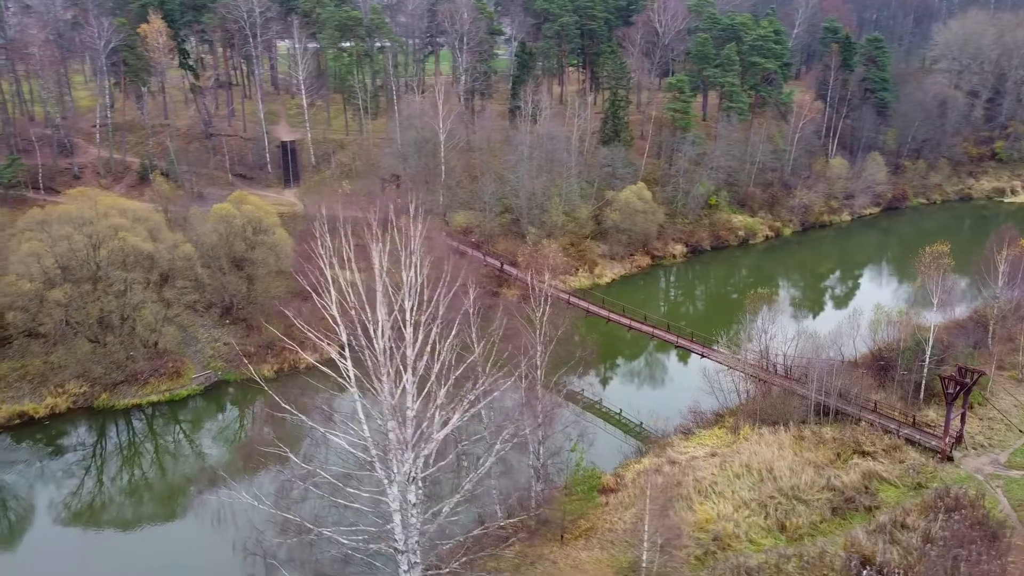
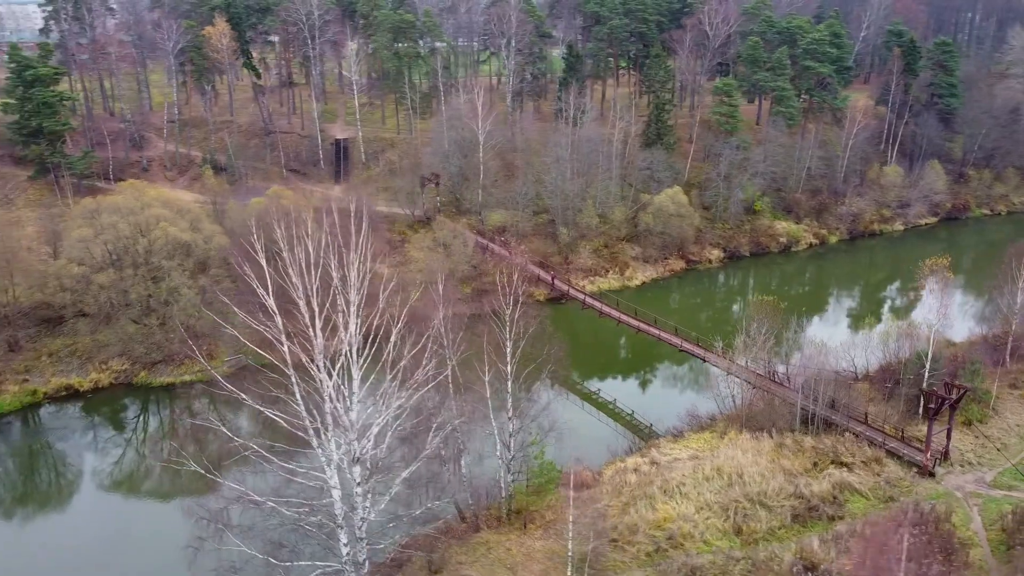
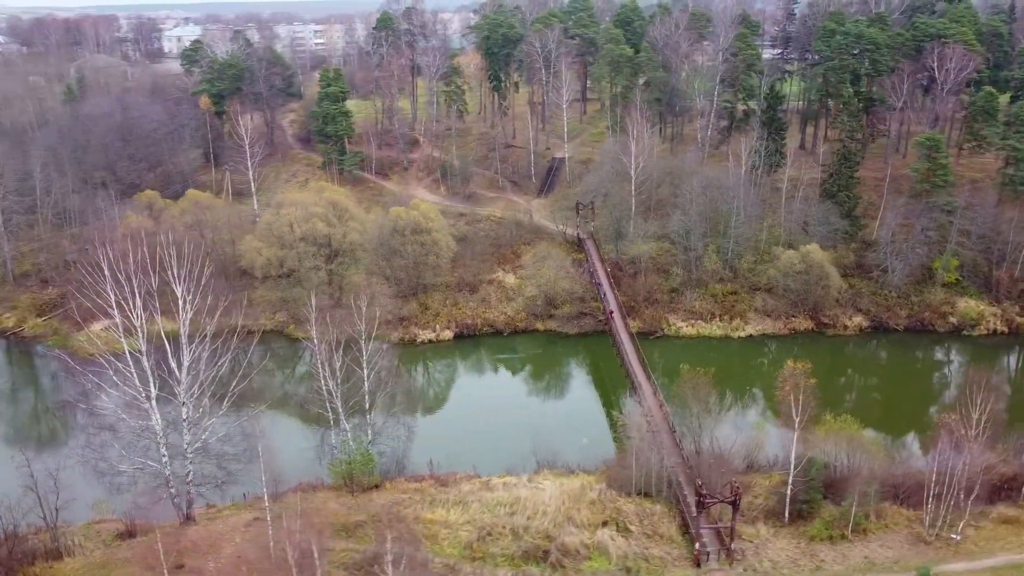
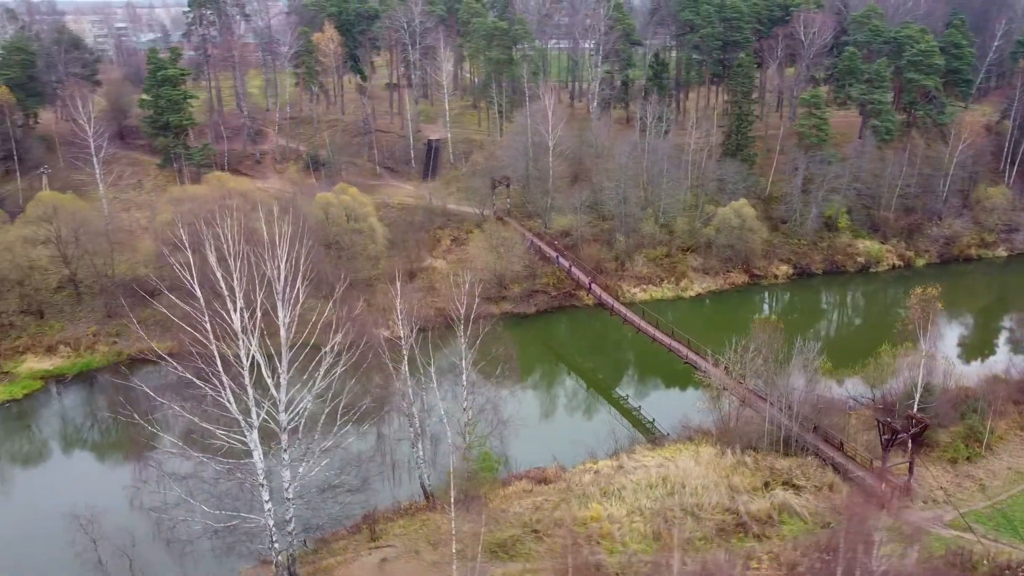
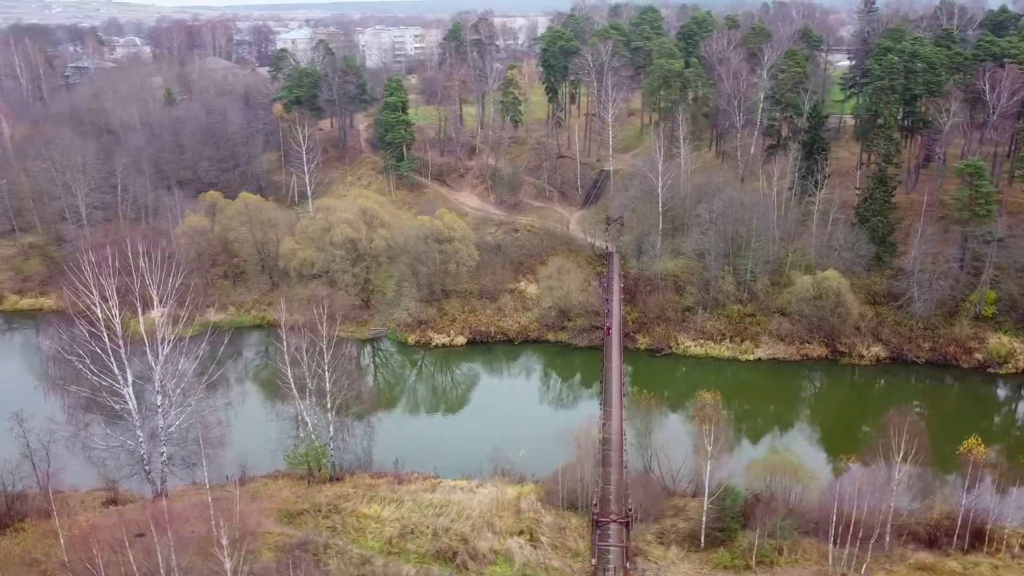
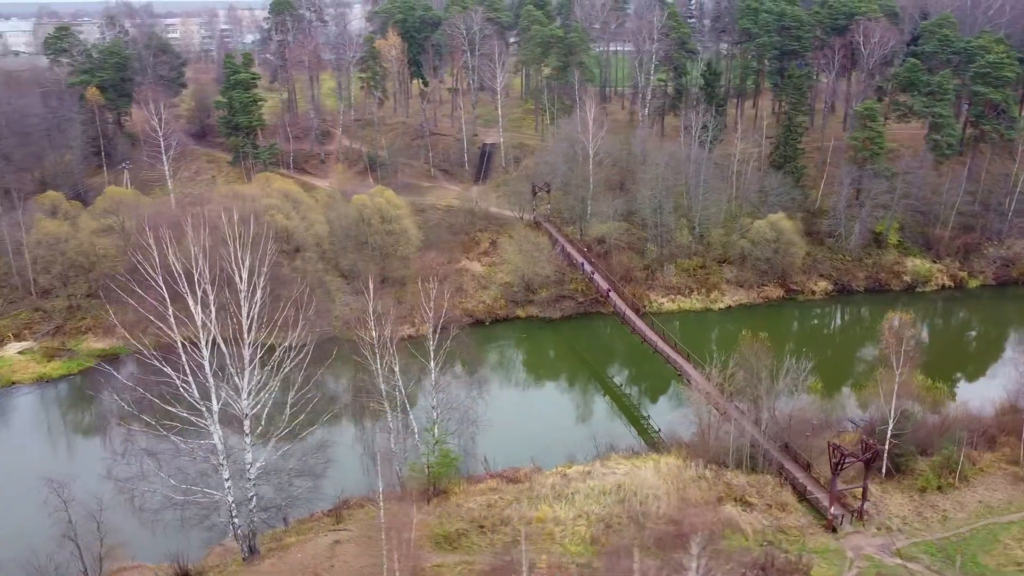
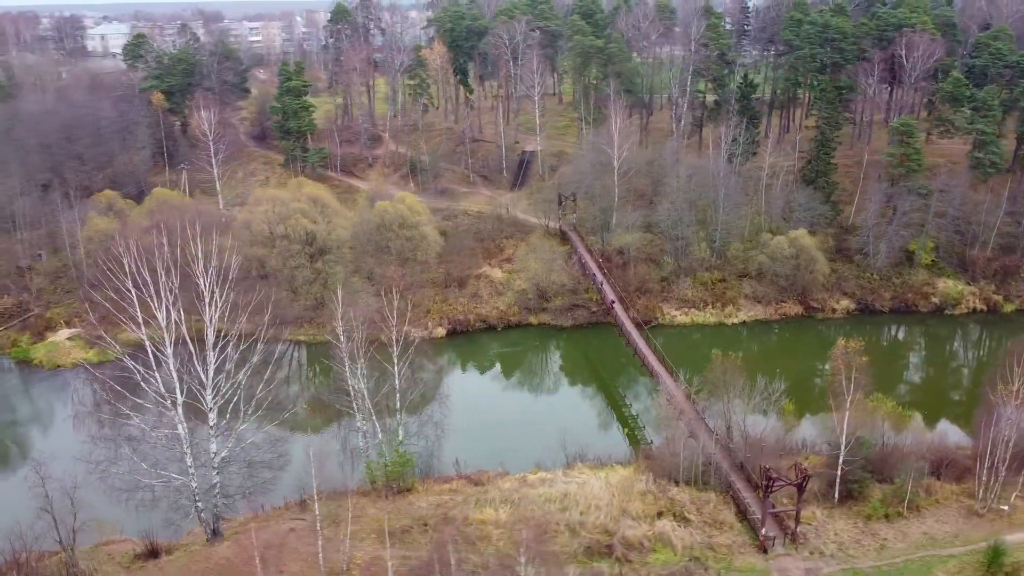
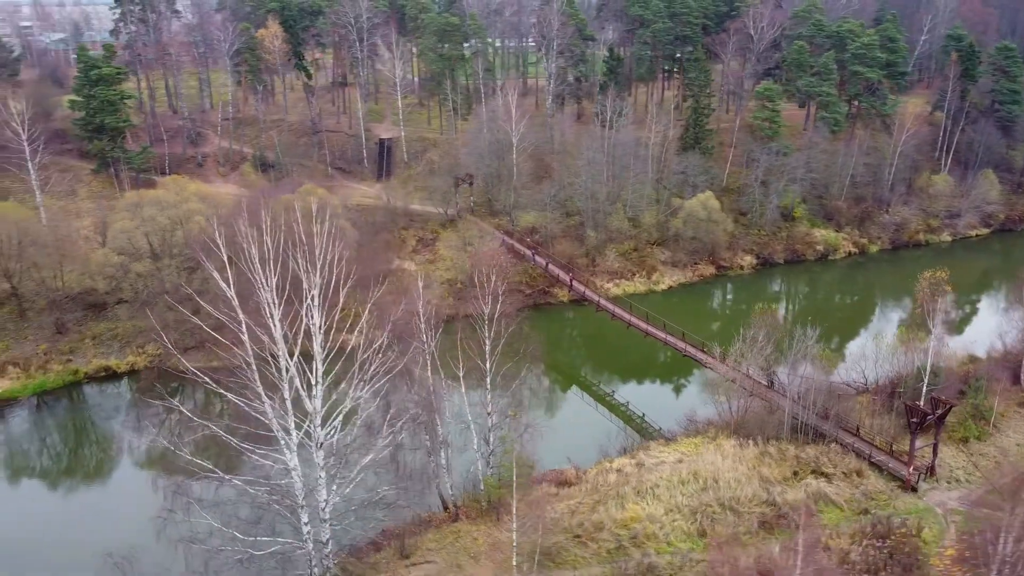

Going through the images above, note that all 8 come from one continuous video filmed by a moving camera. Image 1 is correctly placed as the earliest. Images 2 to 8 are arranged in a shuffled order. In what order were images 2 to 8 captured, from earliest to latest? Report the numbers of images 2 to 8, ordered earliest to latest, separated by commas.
2, 8, 4, 6, 7, 3, 5
